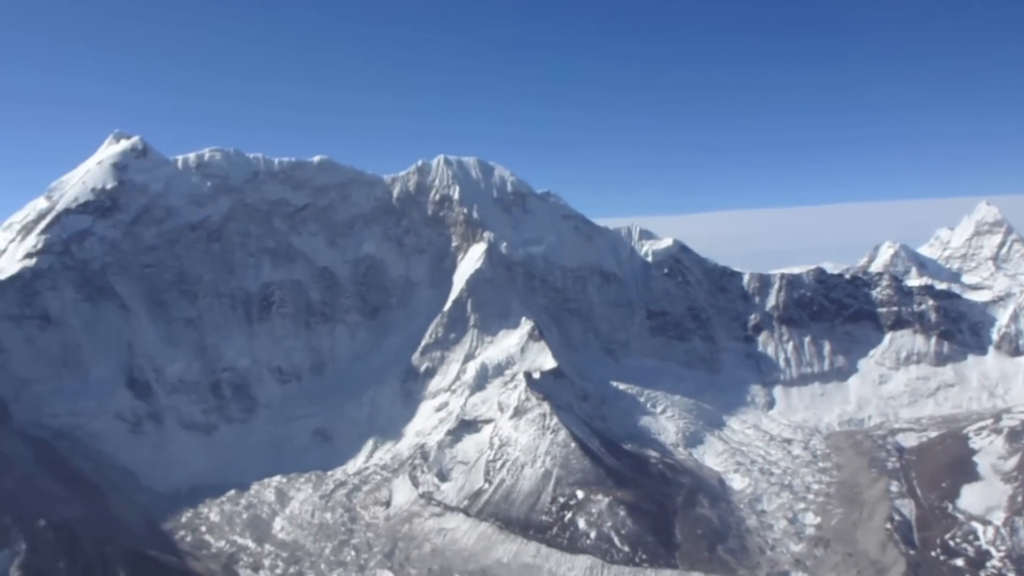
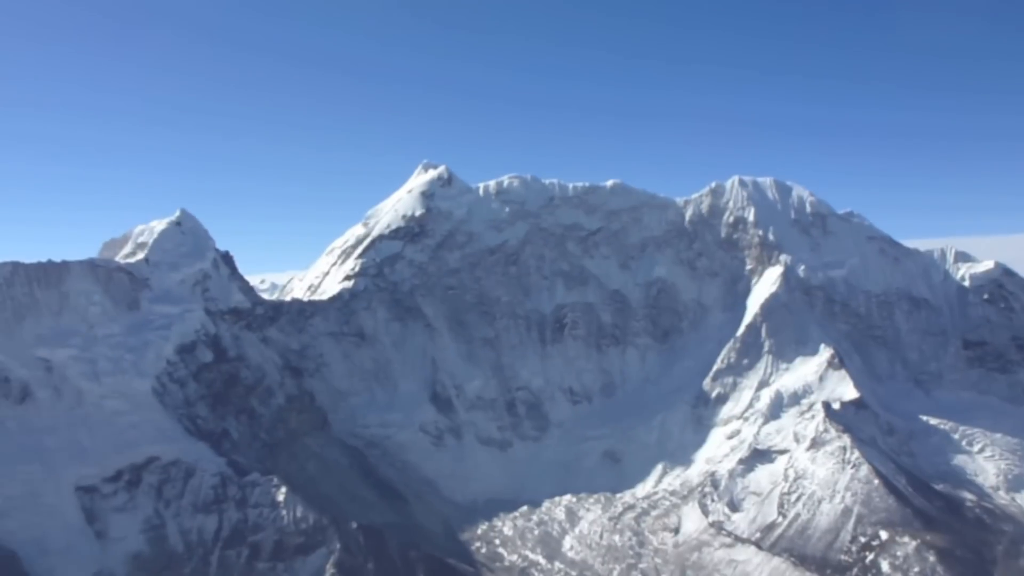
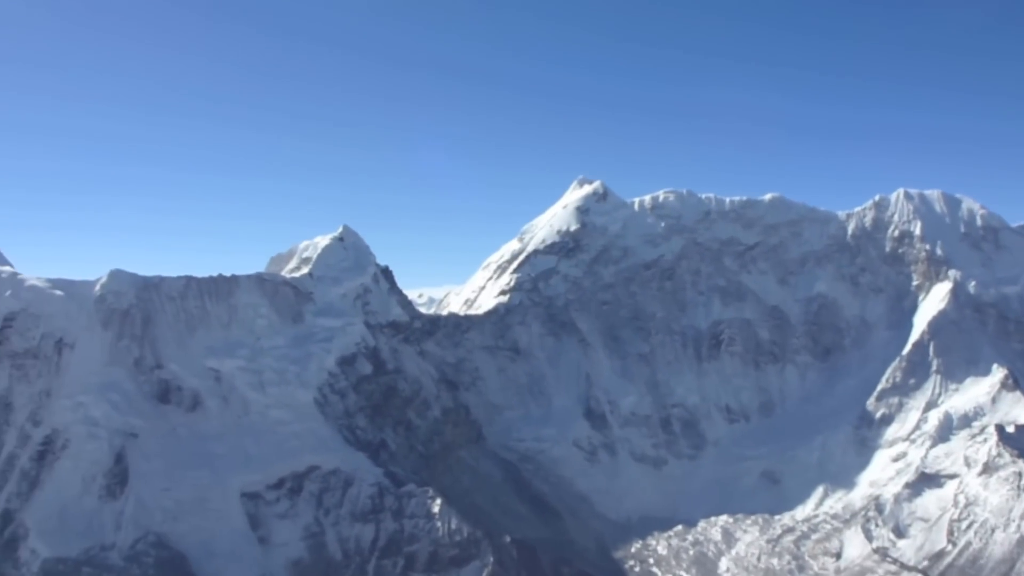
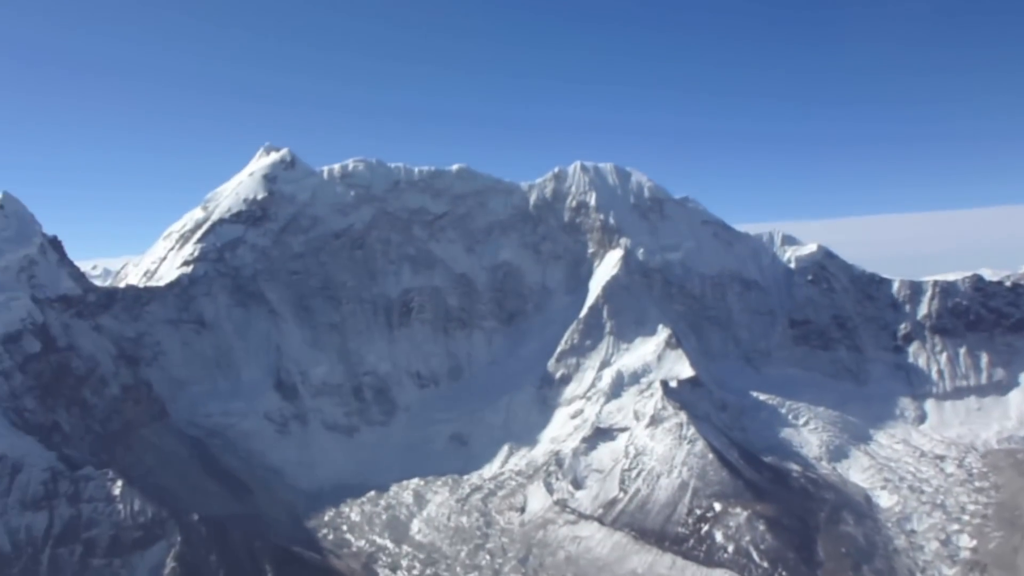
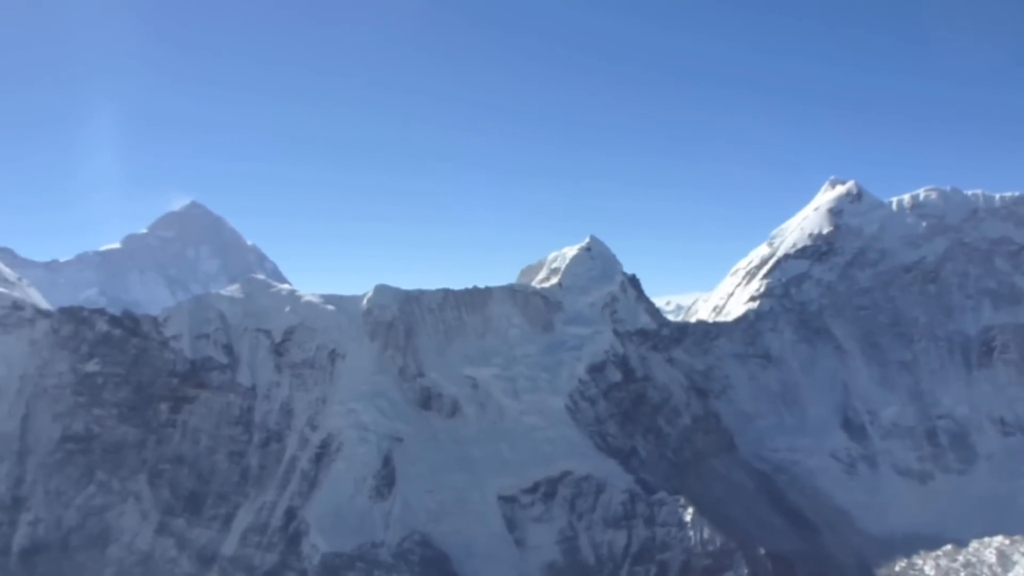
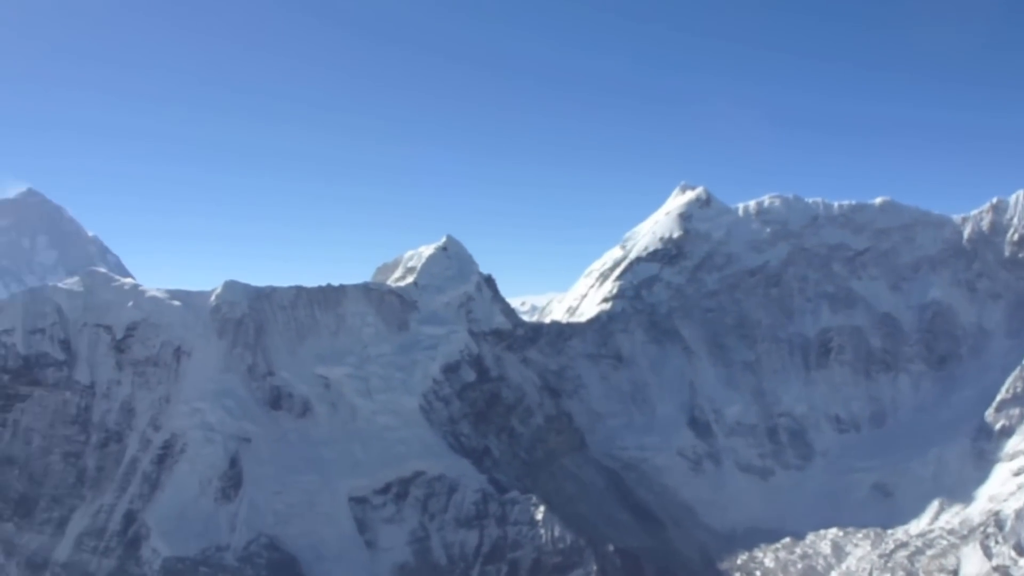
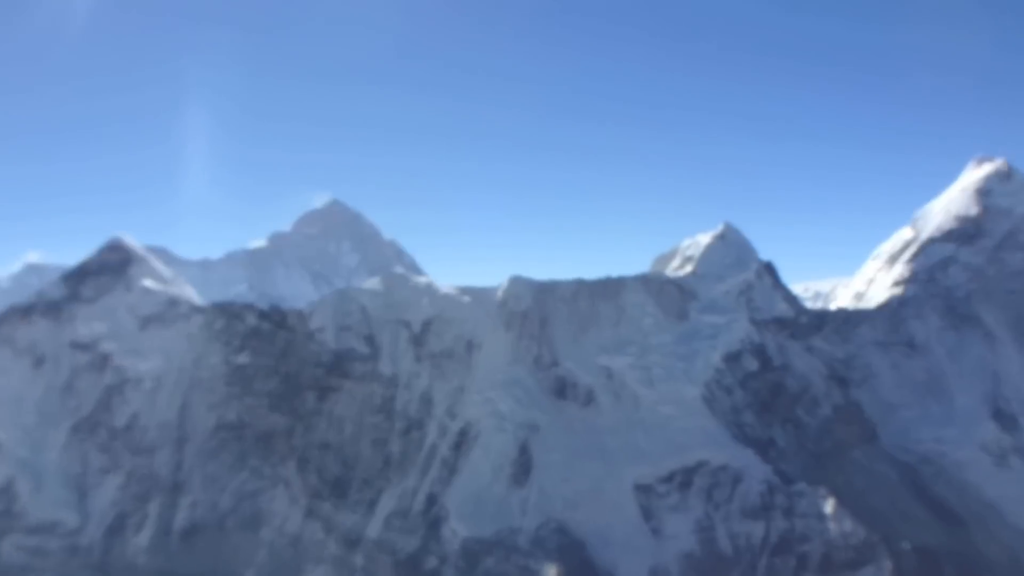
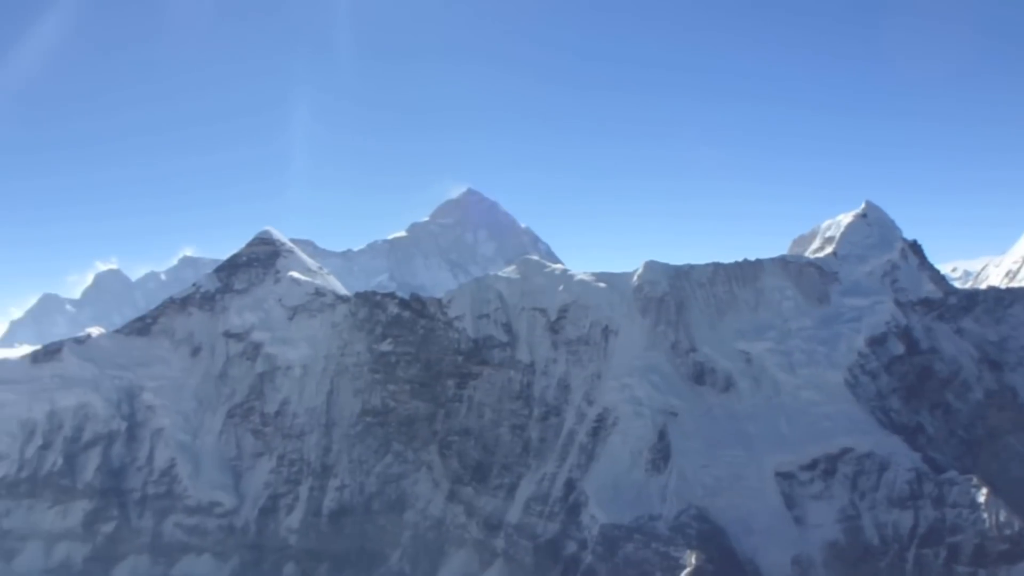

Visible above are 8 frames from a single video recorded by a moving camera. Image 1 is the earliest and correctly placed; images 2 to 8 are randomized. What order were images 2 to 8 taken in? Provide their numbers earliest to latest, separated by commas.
4, 2, 3, 6, 5, 7, 8
